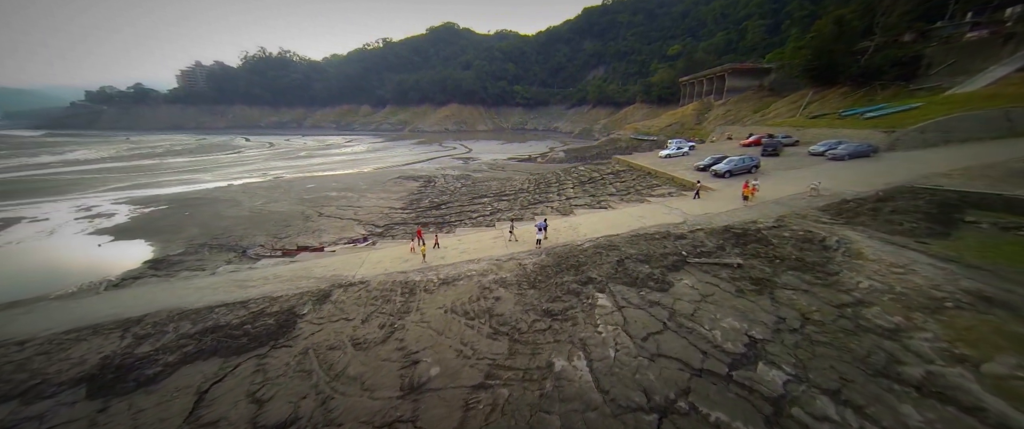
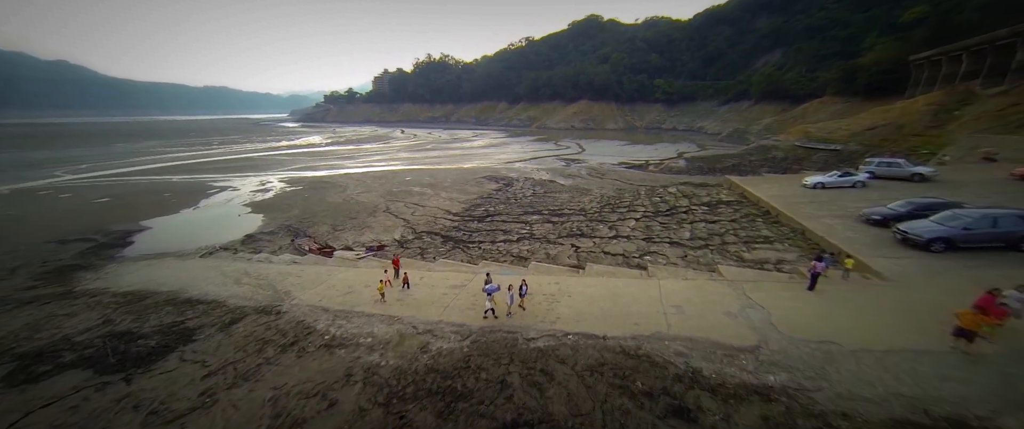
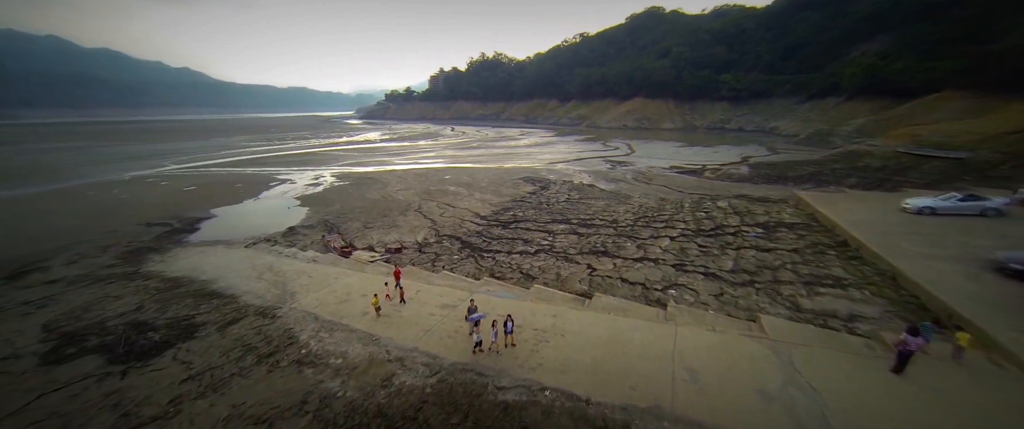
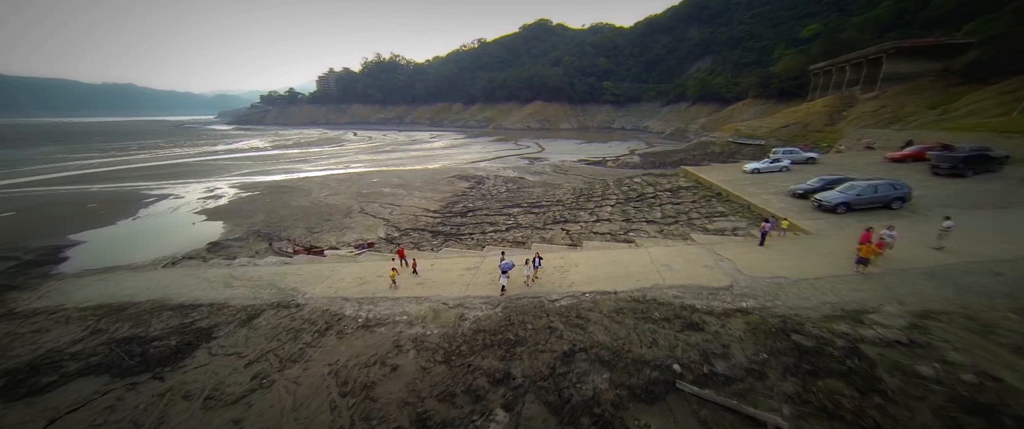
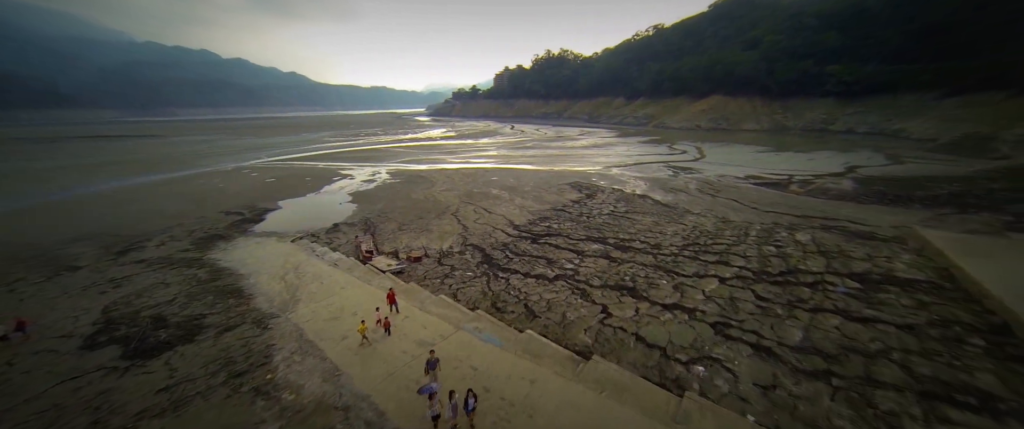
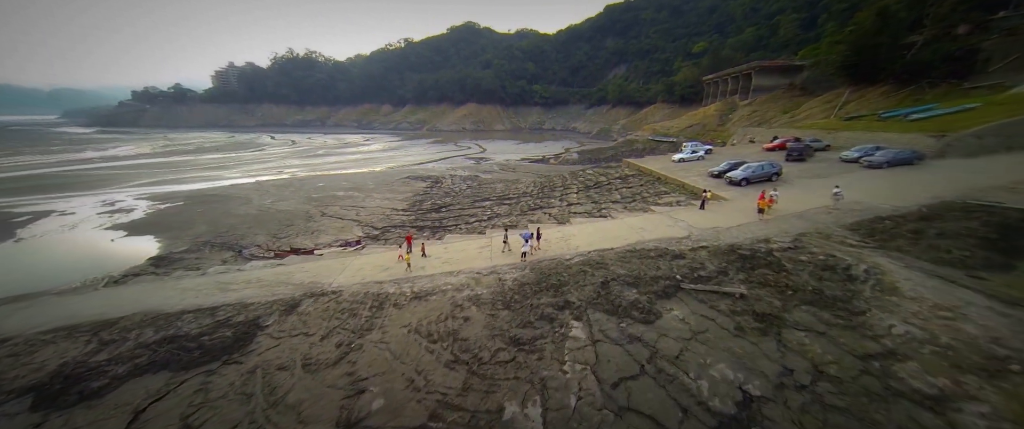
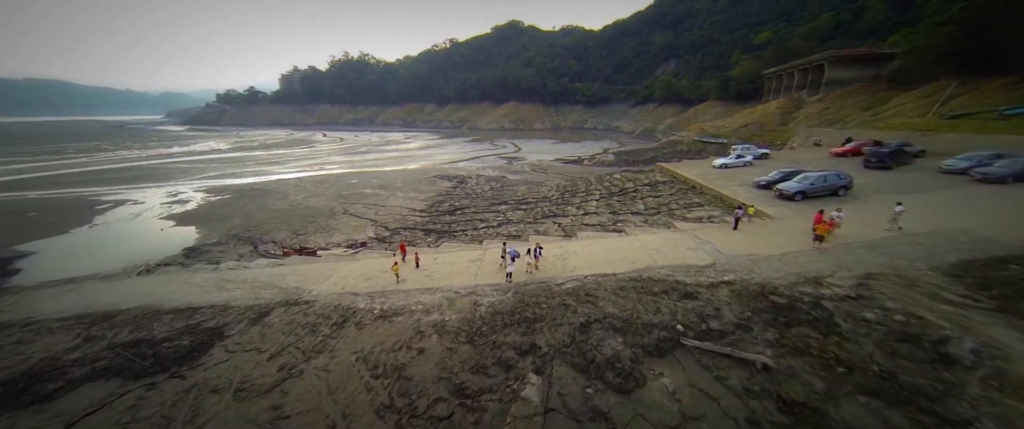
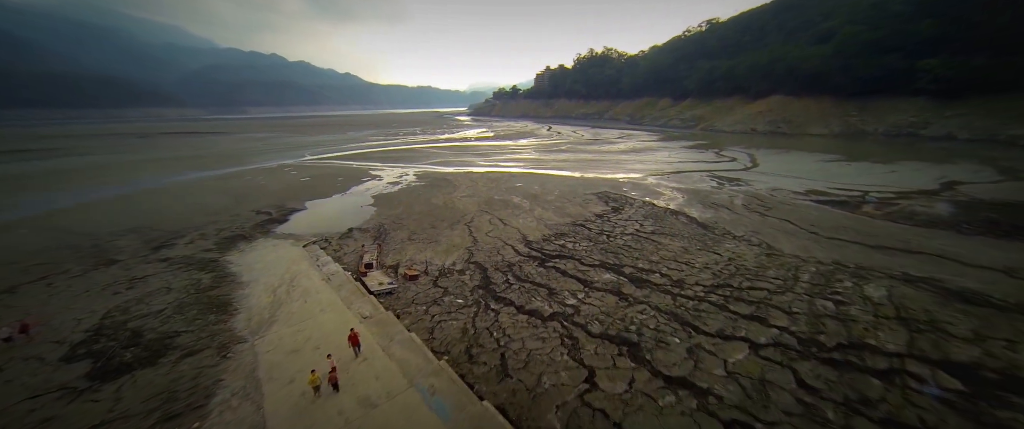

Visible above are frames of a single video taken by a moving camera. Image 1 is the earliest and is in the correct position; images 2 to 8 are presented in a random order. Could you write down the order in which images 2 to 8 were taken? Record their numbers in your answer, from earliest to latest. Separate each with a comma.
6, 7, 4, 2, 3, 5, 8
